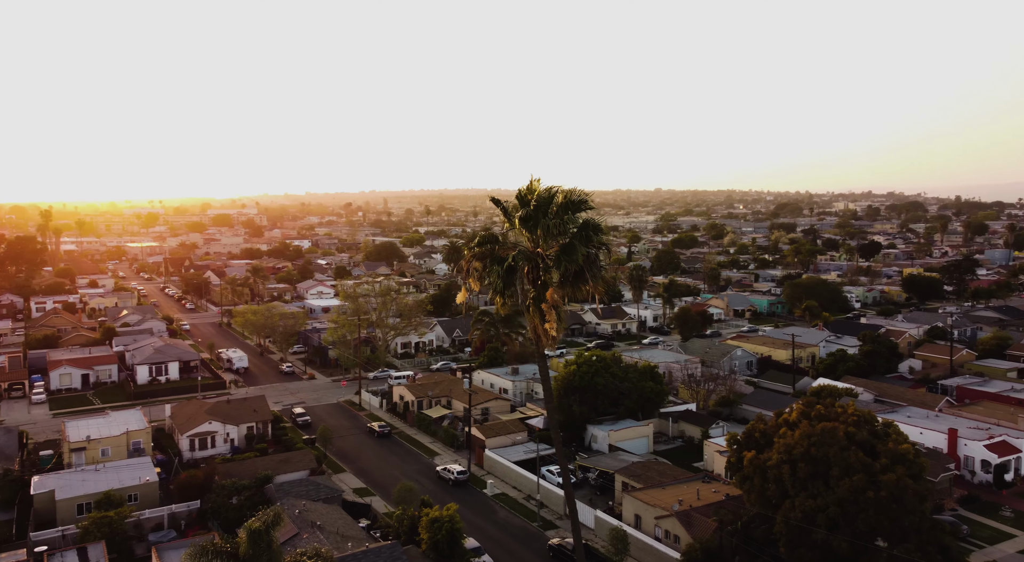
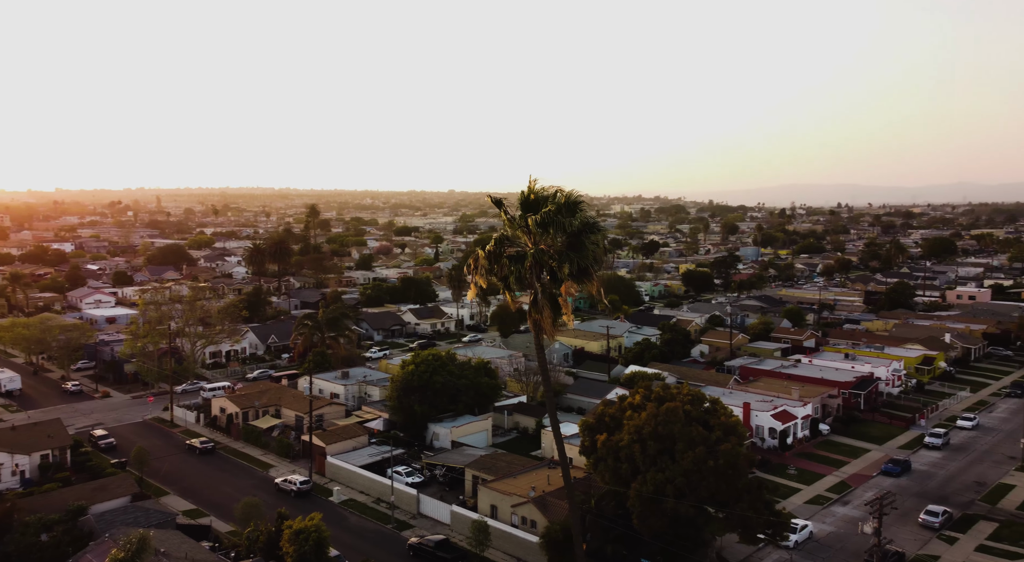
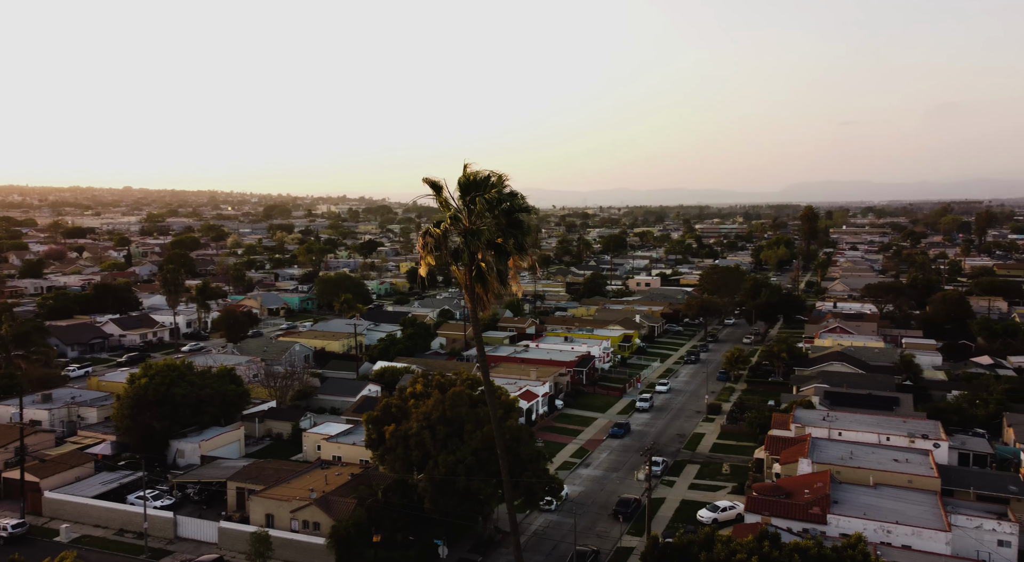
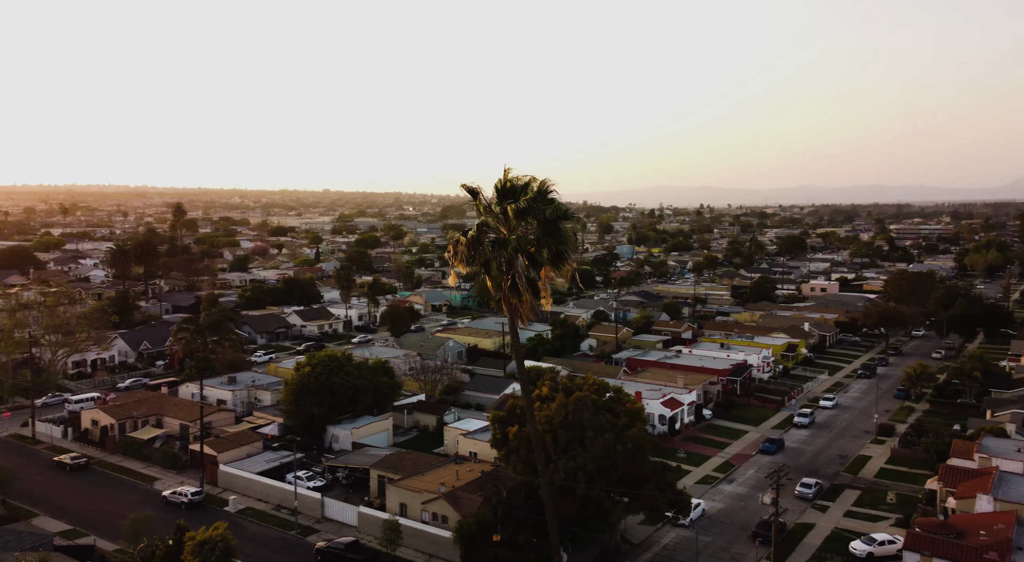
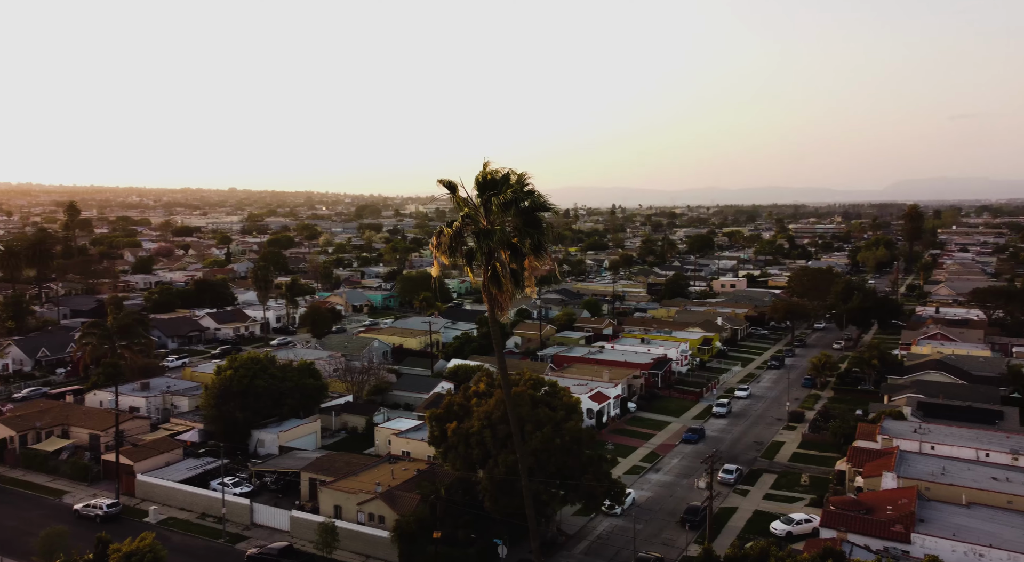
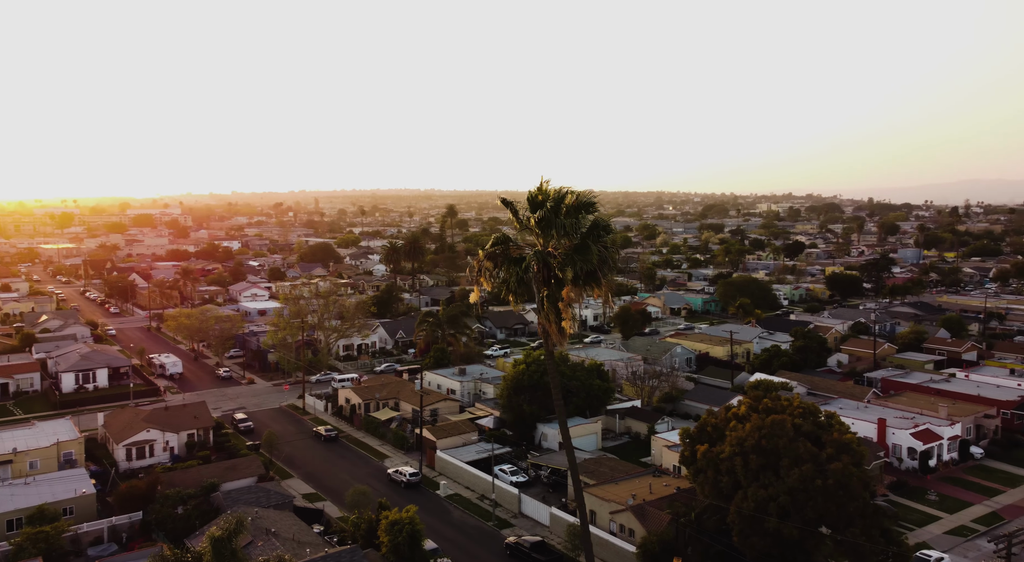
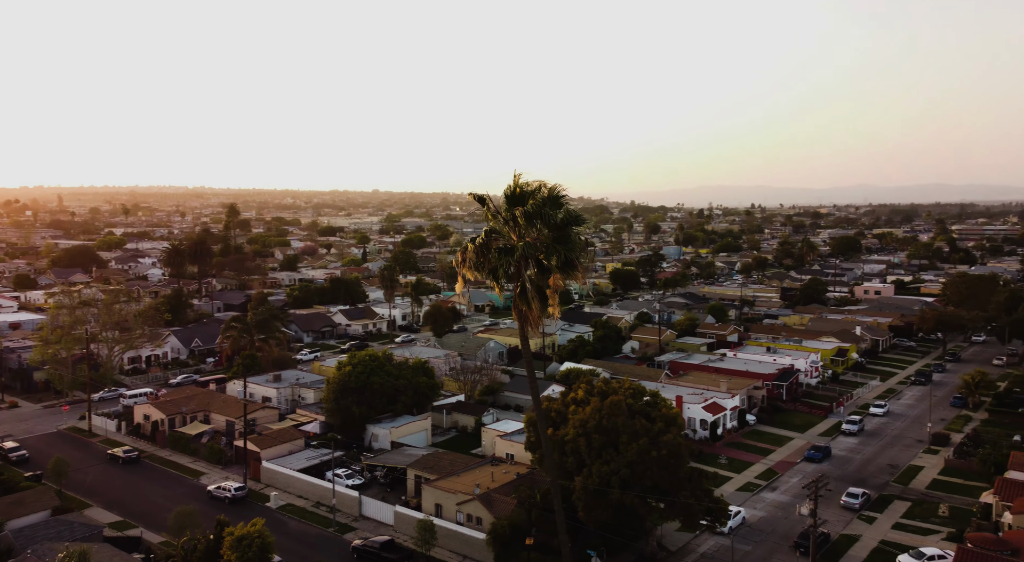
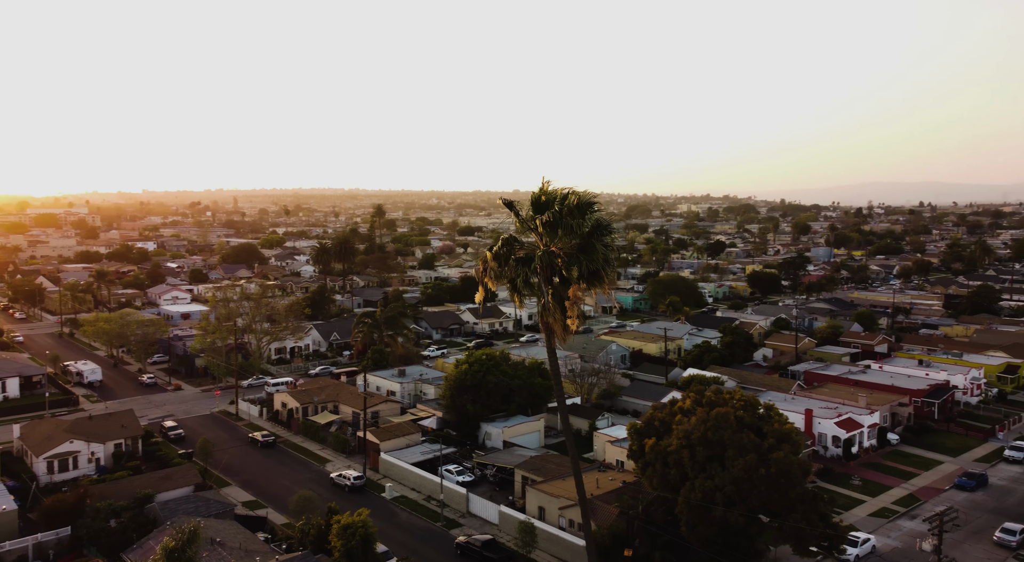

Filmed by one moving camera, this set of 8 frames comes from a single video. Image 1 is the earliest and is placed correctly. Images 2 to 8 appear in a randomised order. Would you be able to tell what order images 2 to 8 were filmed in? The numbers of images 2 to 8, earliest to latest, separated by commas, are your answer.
6, 8, 2, 7, 4, 5, 3
